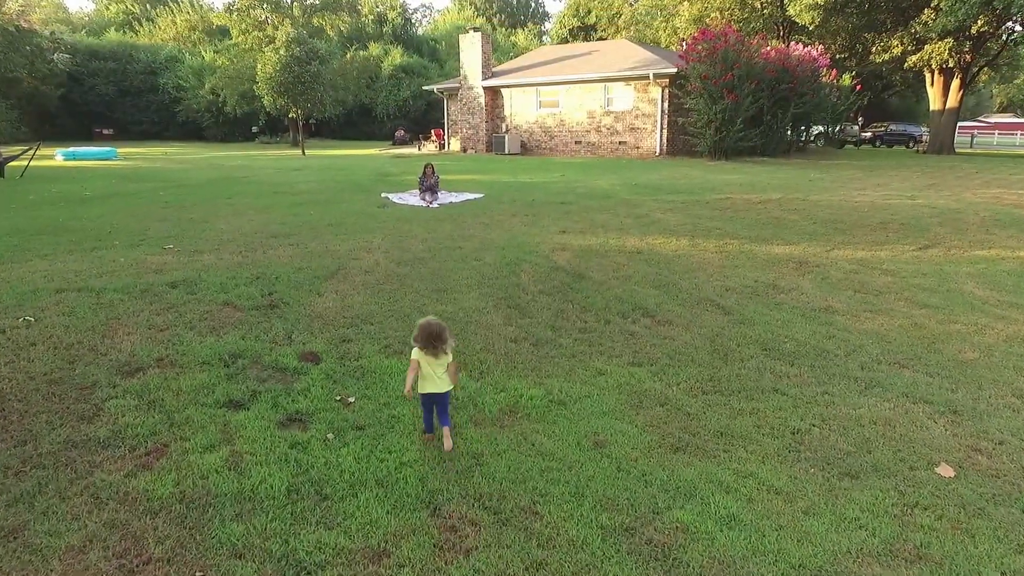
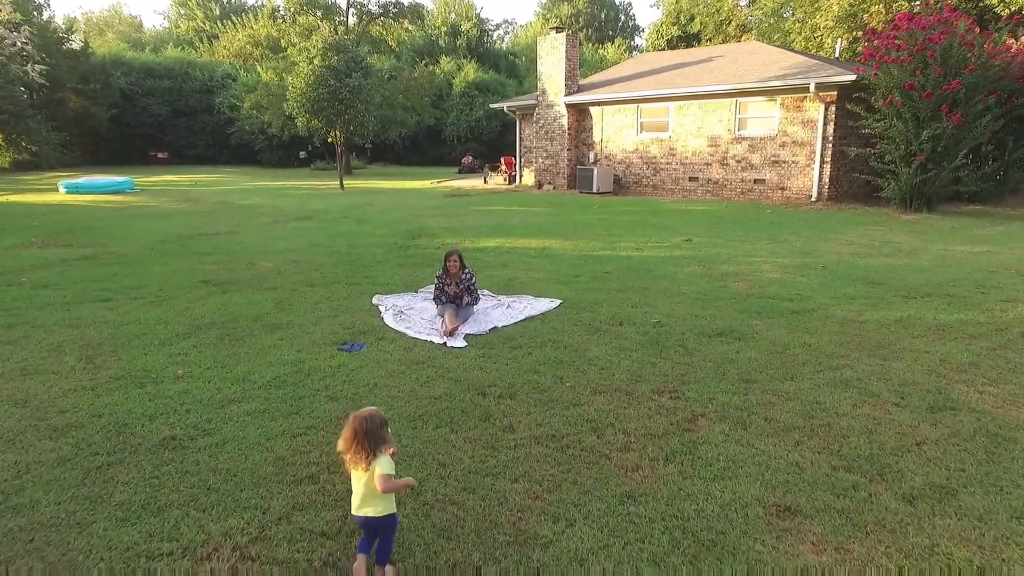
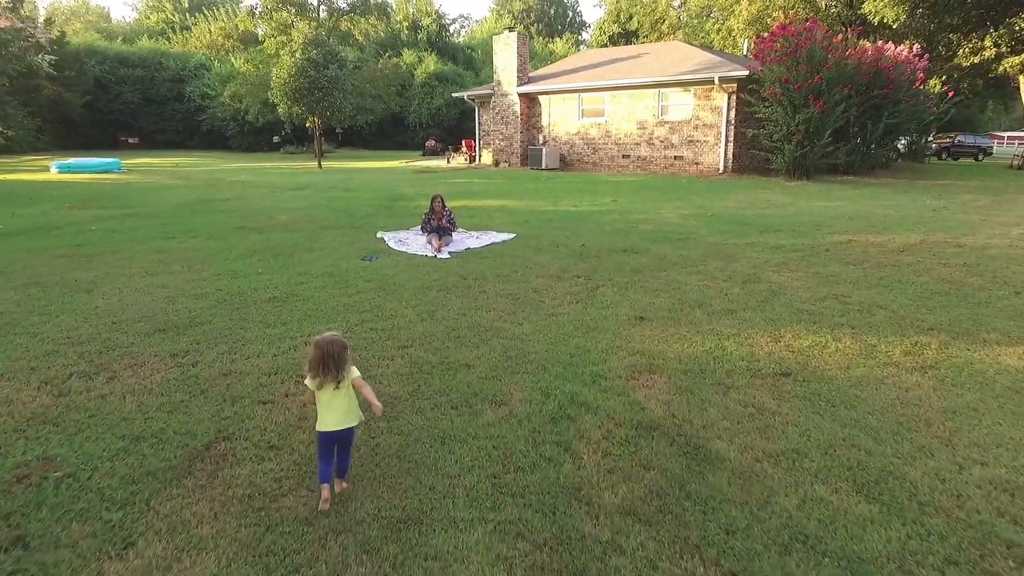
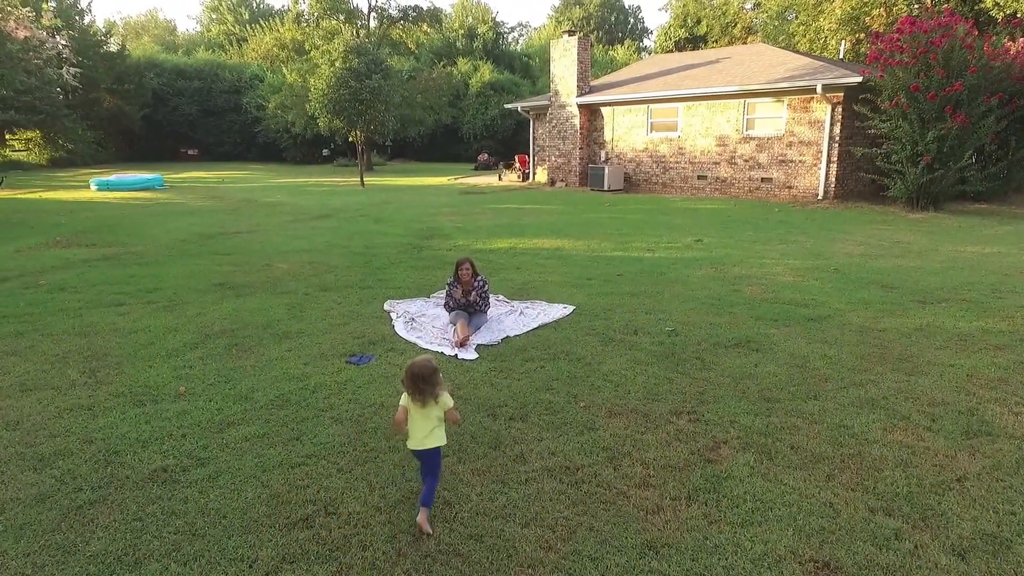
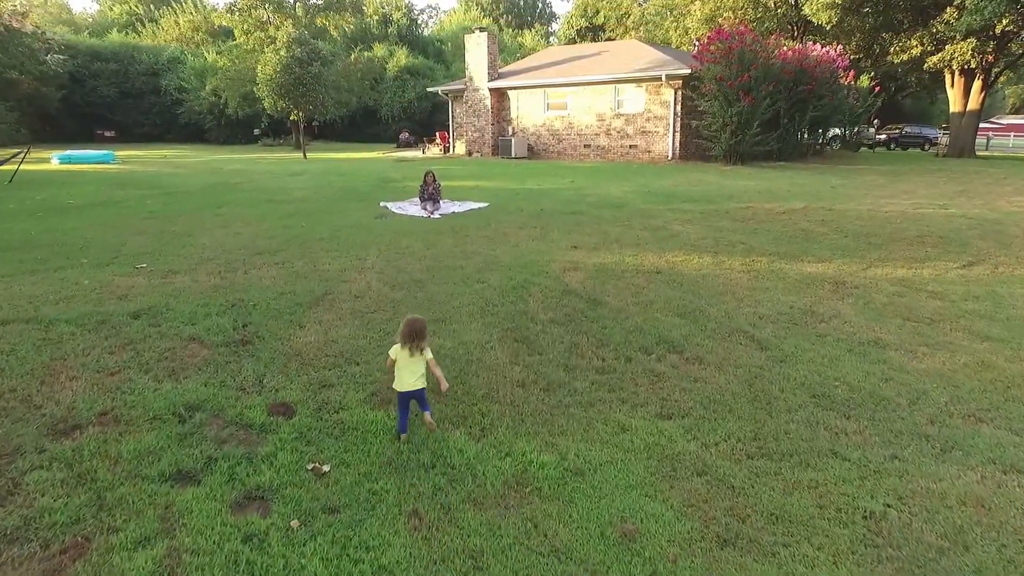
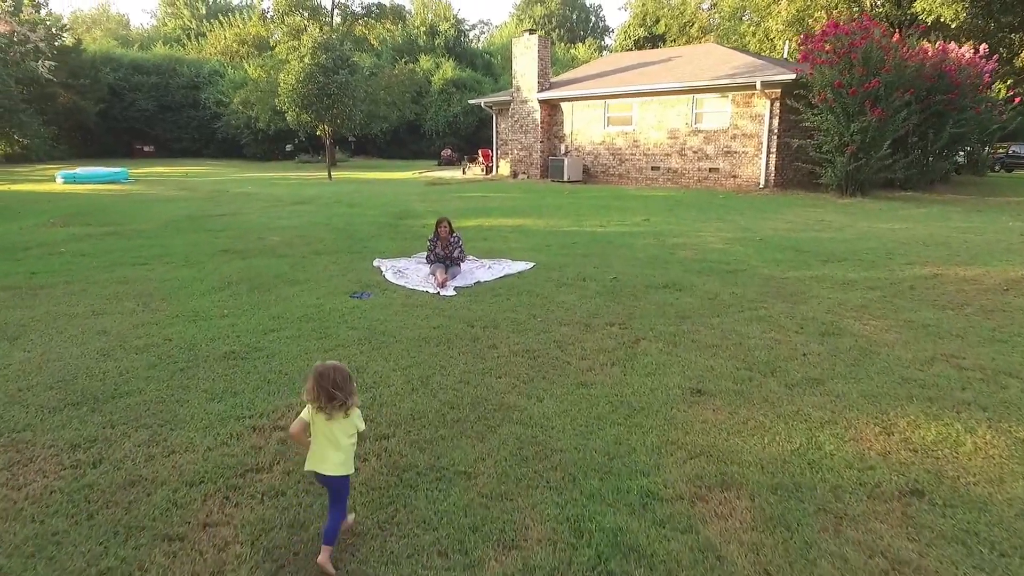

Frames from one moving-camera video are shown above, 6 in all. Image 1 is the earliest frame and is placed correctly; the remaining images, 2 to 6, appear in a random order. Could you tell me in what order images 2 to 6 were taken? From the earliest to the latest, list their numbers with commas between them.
5, 3, 6, 2, 4
